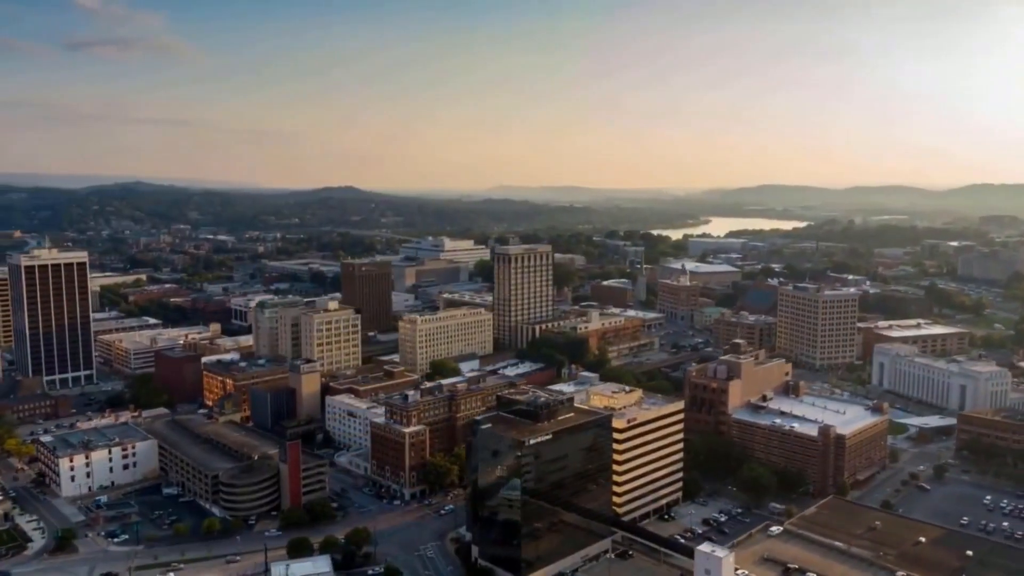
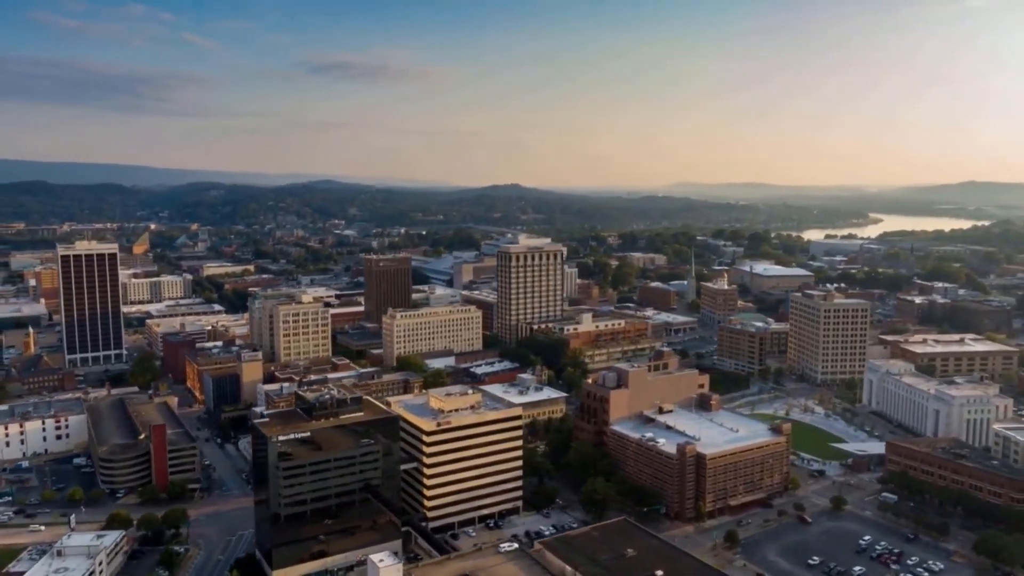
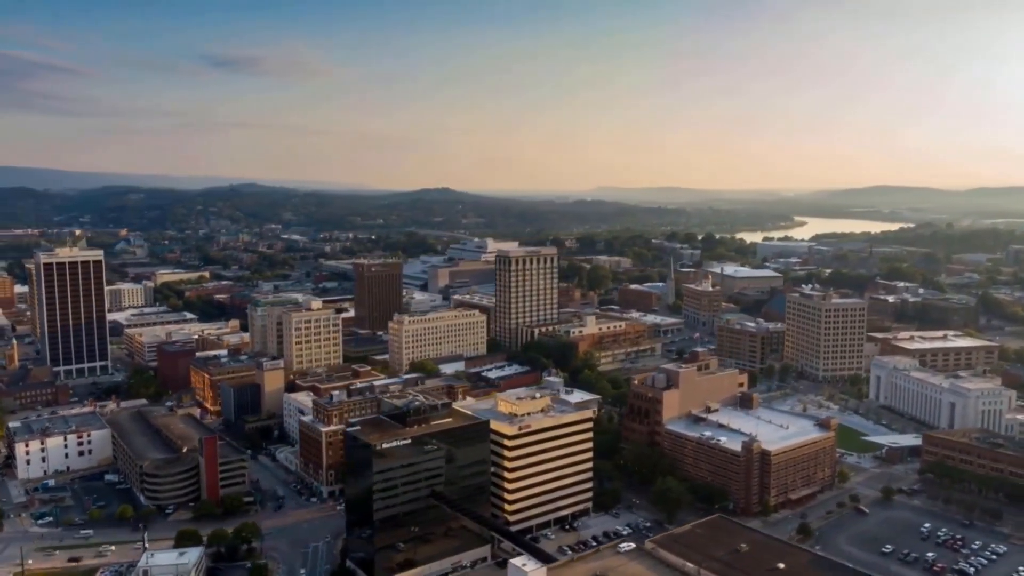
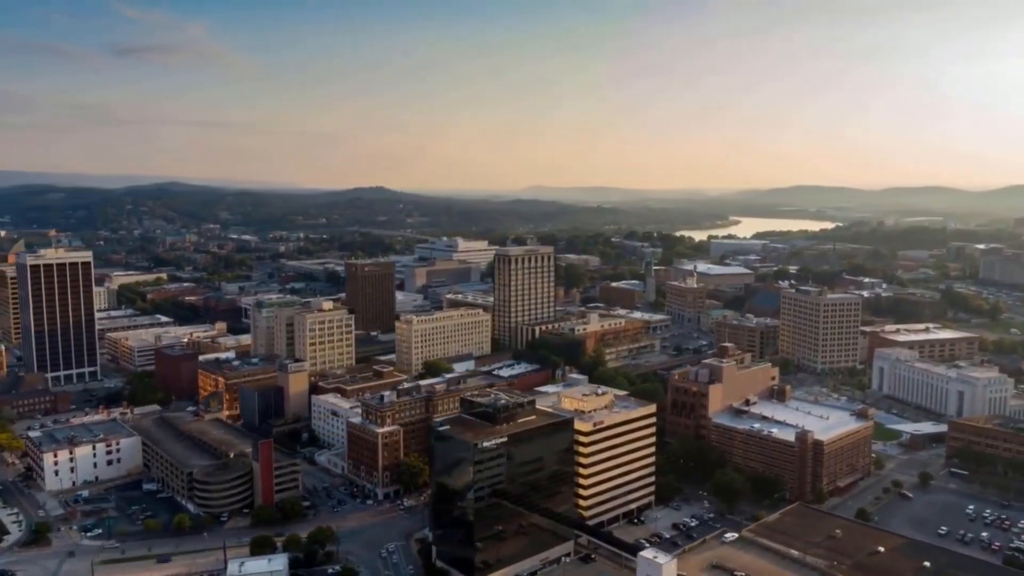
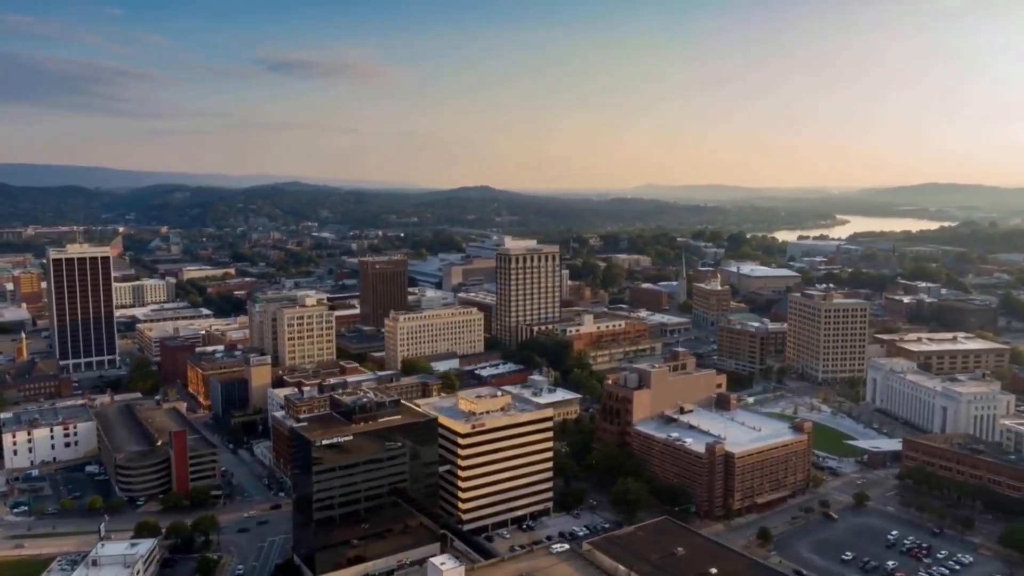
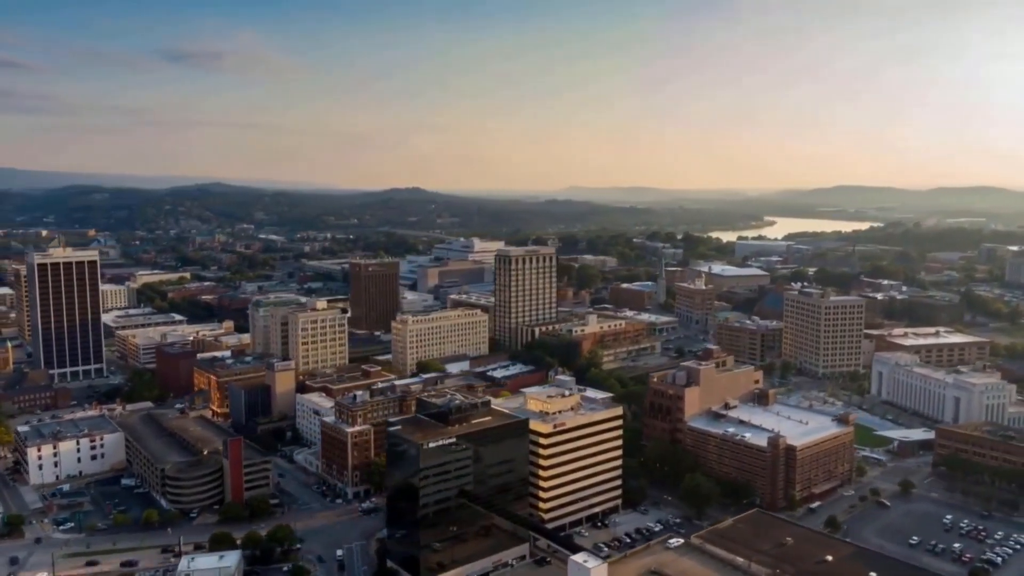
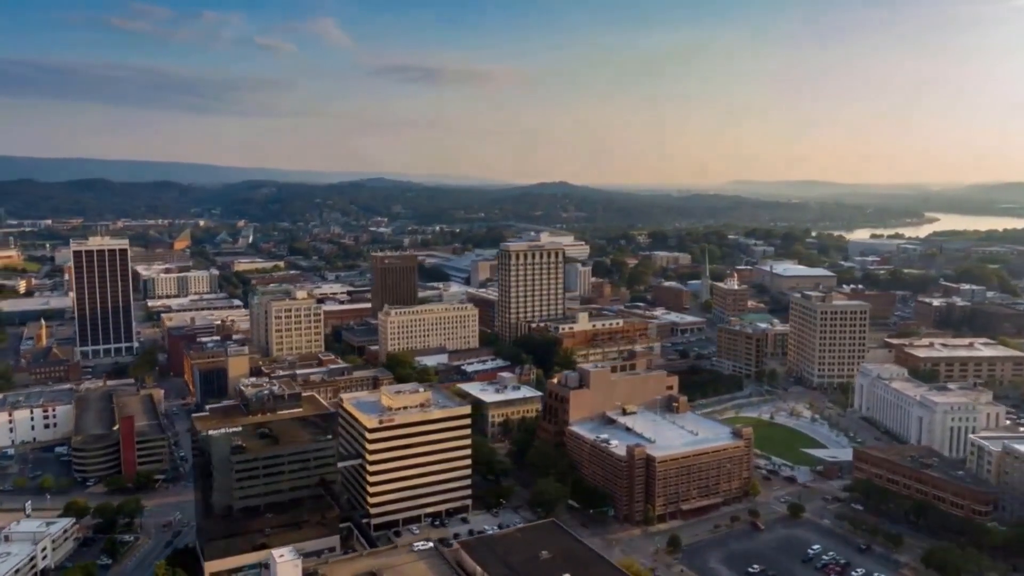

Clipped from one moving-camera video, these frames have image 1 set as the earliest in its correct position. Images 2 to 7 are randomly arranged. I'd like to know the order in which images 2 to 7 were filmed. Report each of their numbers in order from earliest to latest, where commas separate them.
4, 6, 3, 5, 2, 7
